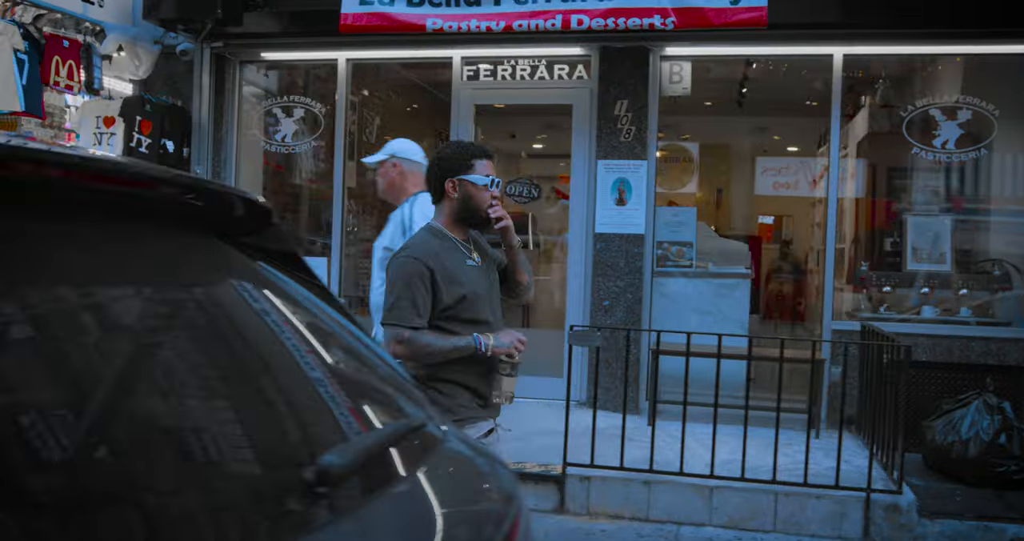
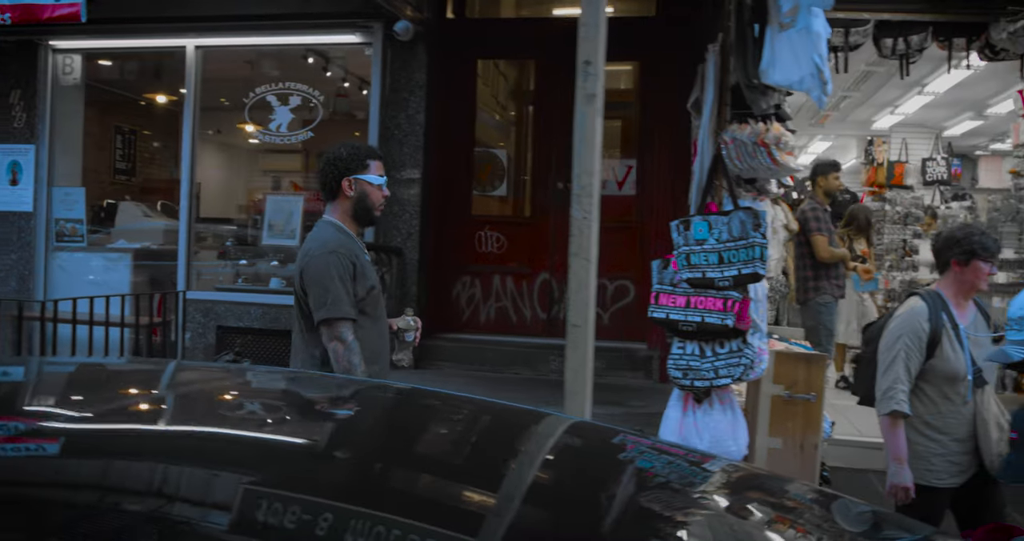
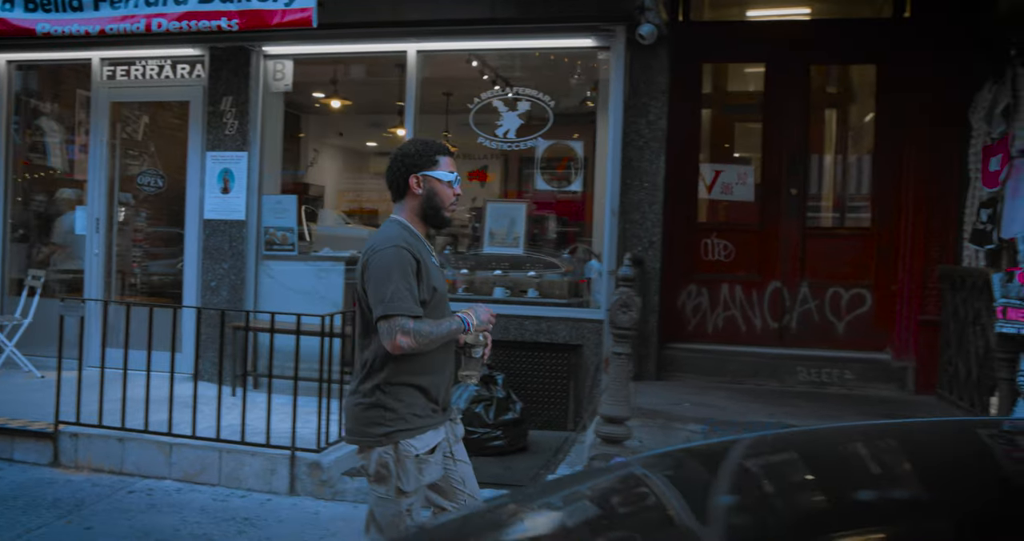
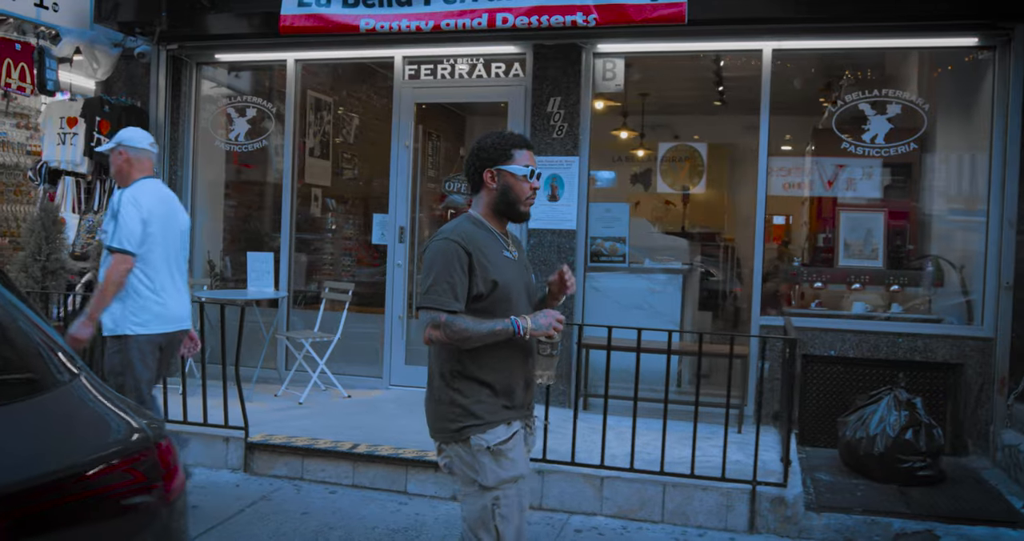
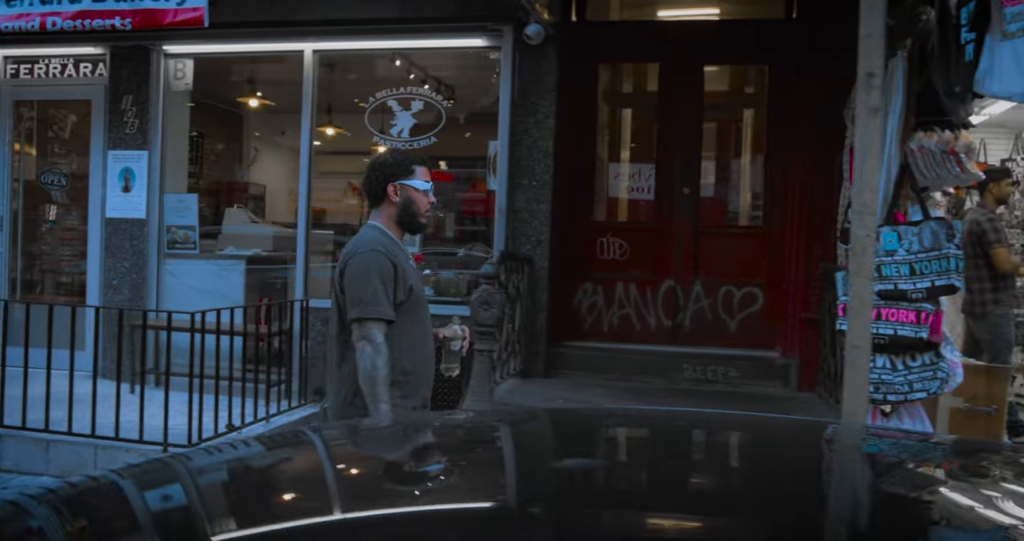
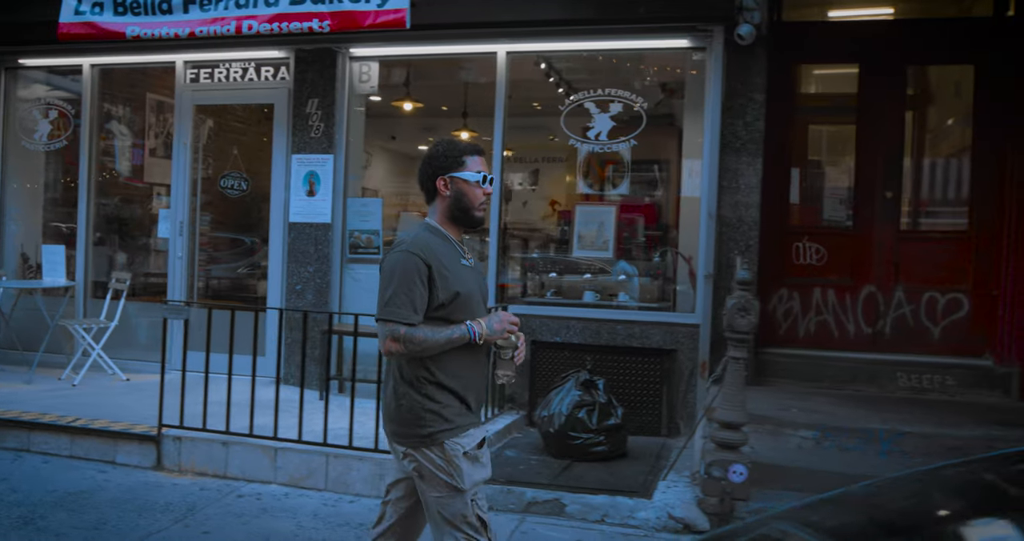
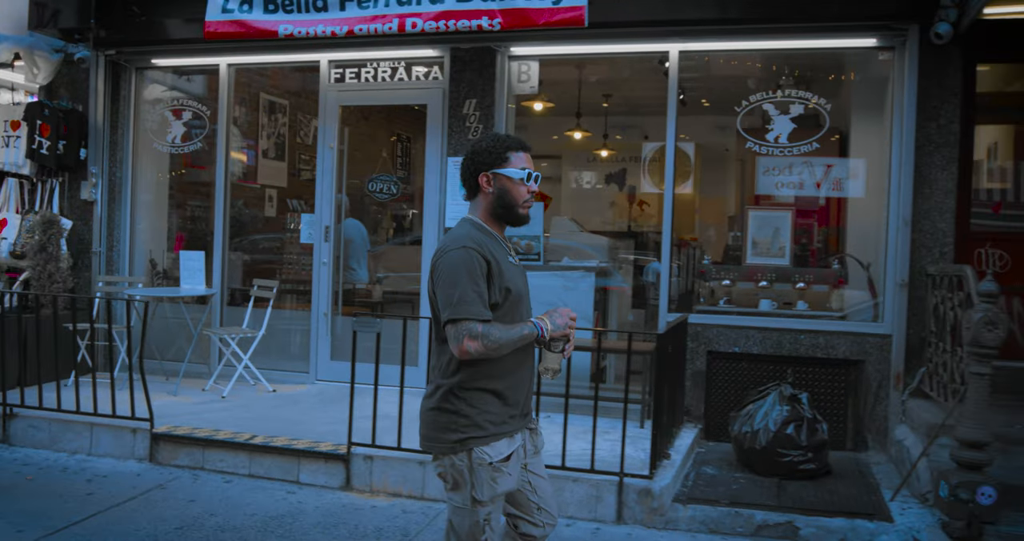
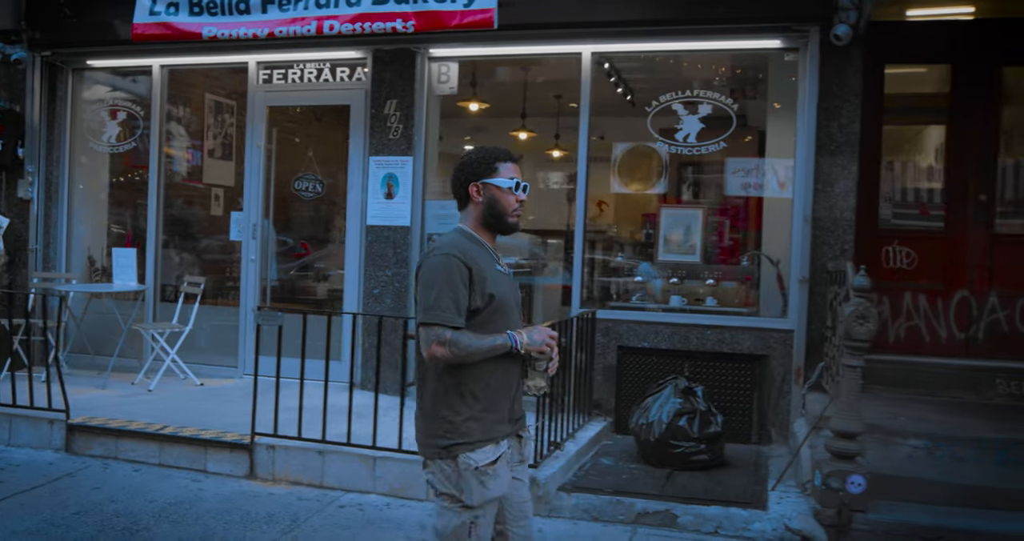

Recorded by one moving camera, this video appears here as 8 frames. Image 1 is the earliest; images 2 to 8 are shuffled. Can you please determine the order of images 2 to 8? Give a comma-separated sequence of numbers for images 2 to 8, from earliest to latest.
4, 7, 8, 6, 3, 5, 2
